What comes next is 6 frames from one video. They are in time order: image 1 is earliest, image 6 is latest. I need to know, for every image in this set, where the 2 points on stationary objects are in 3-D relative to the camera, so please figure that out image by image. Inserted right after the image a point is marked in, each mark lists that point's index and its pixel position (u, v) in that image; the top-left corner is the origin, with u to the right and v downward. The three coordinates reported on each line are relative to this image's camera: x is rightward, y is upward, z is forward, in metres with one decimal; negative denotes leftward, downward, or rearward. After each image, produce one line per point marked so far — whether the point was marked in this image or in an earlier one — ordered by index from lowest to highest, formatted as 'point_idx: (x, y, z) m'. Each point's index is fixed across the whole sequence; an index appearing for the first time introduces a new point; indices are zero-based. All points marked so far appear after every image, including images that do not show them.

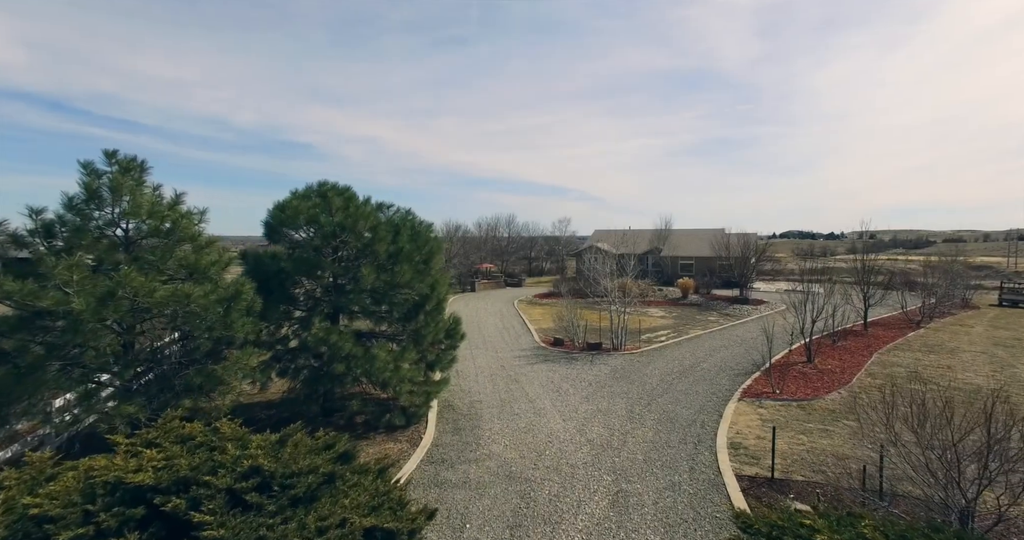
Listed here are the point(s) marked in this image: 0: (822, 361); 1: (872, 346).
0: (+9.3, -2.8, +14.6) m
1: (+12.6, -2.6, +17.1) m
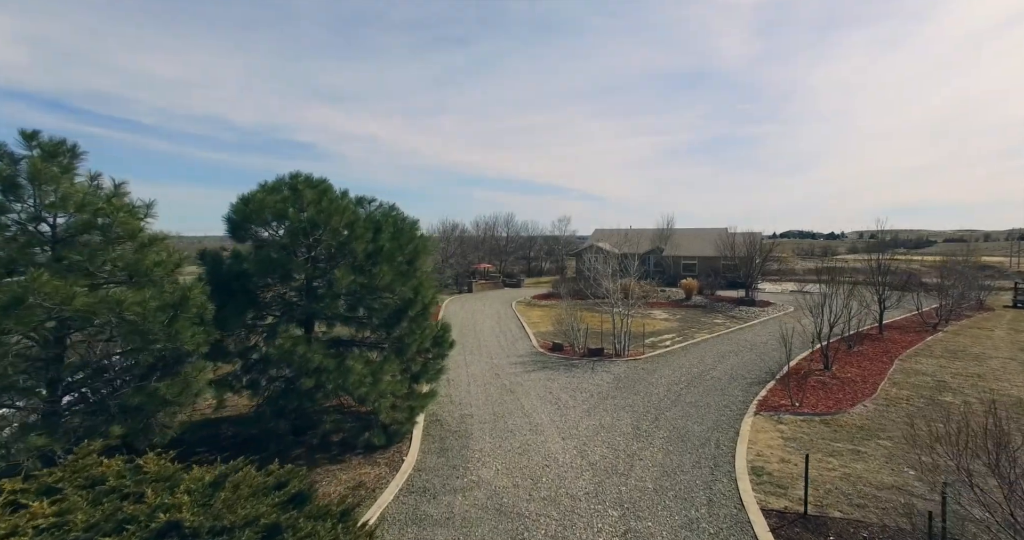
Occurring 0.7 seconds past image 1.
0: (+9.2, -2.8, +13.6) m
1: (+12.5, -2.7, +16.1) m
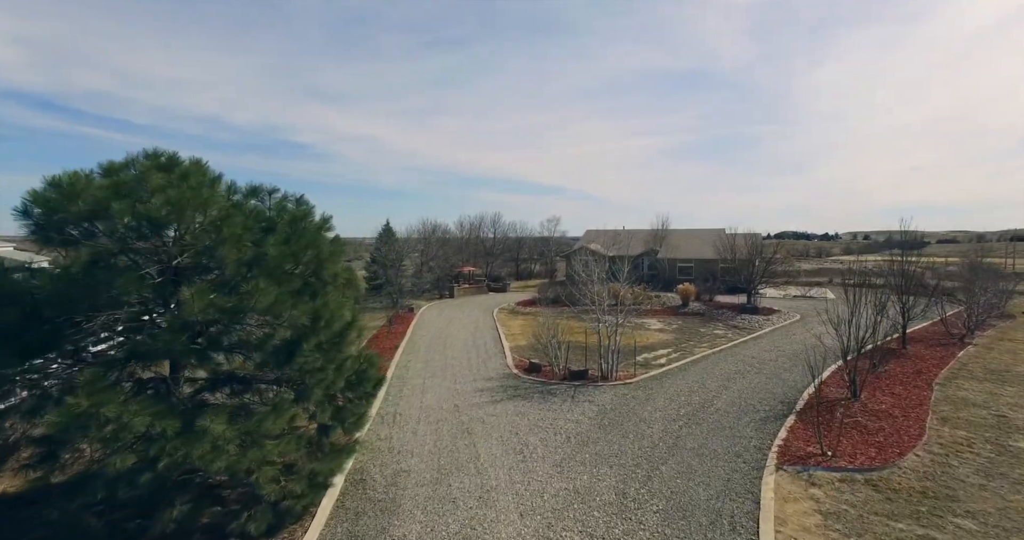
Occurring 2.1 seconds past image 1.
0: (+8.3, -3.0, +11.3) m
1: (+11.6, -2.9, +13.8) m
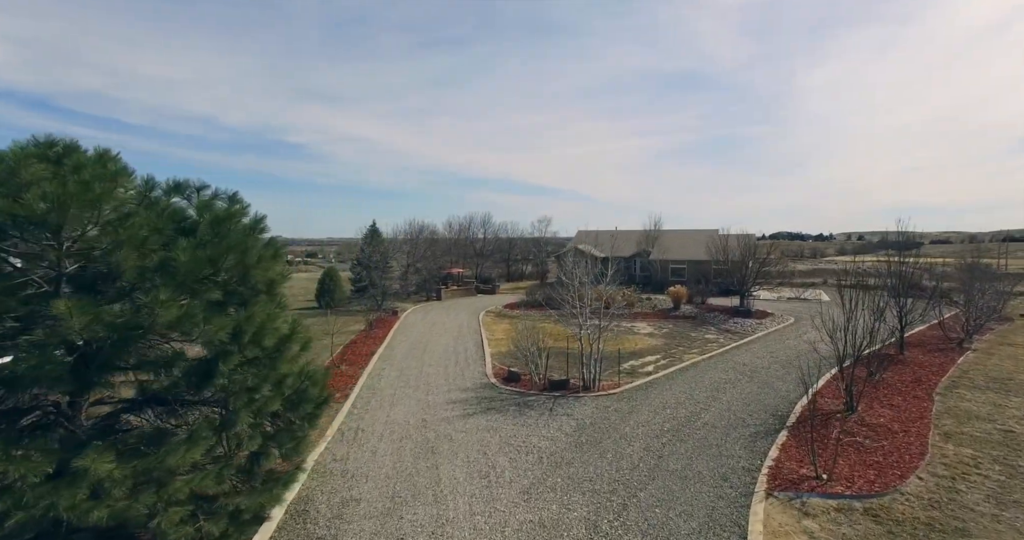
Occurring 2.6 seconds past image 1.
0: (+7.7, -3.1, +10.5) m
1: (+11.0, -2.9, +13.1) m
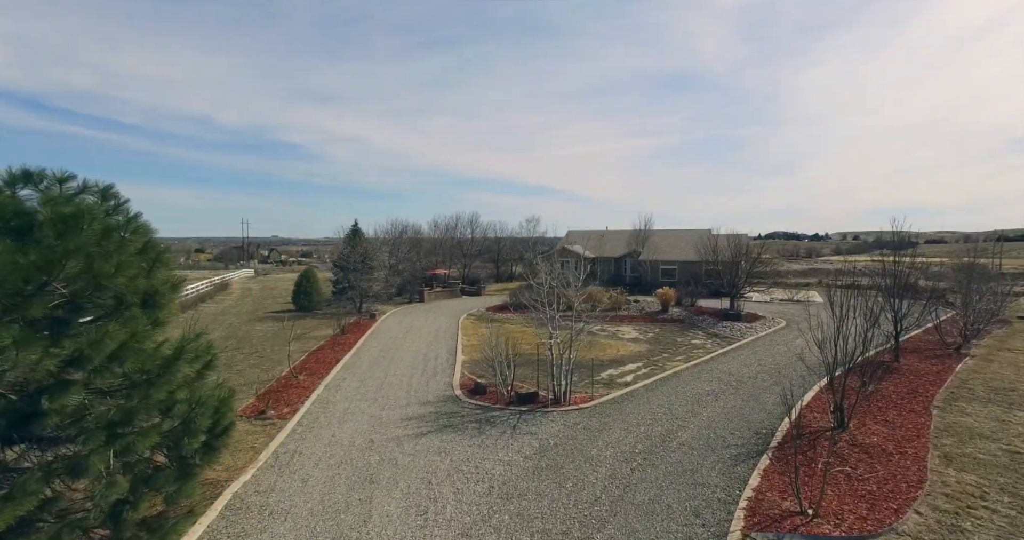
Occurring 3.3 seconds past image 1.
0: (+6.9, -3.1, +9.6) m
1: (+10.1, -3.0, +12.2) m
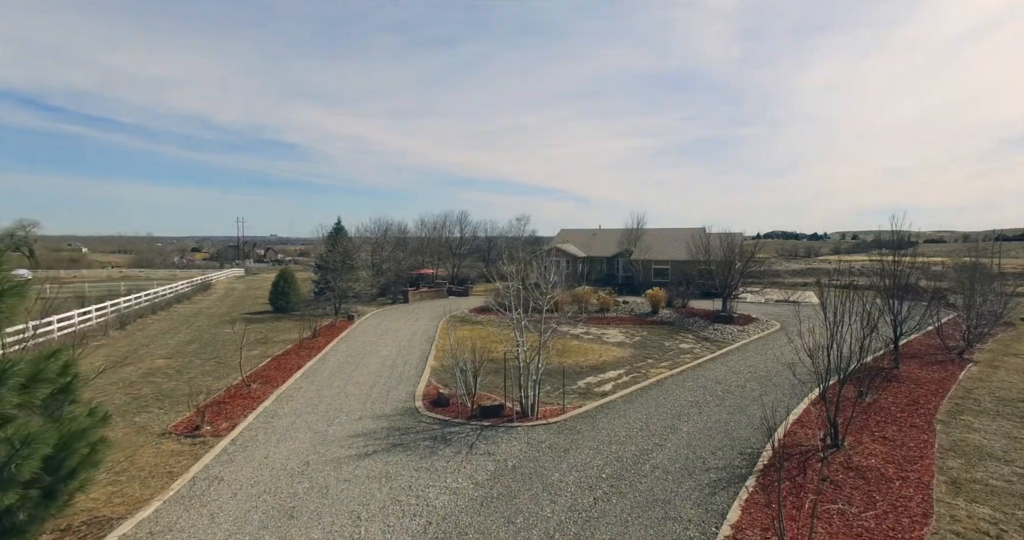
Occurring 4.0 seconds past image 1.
0: (+6.1, -3.1, +8.6) m
1: (+9.4, -3.0, +11.2) m
